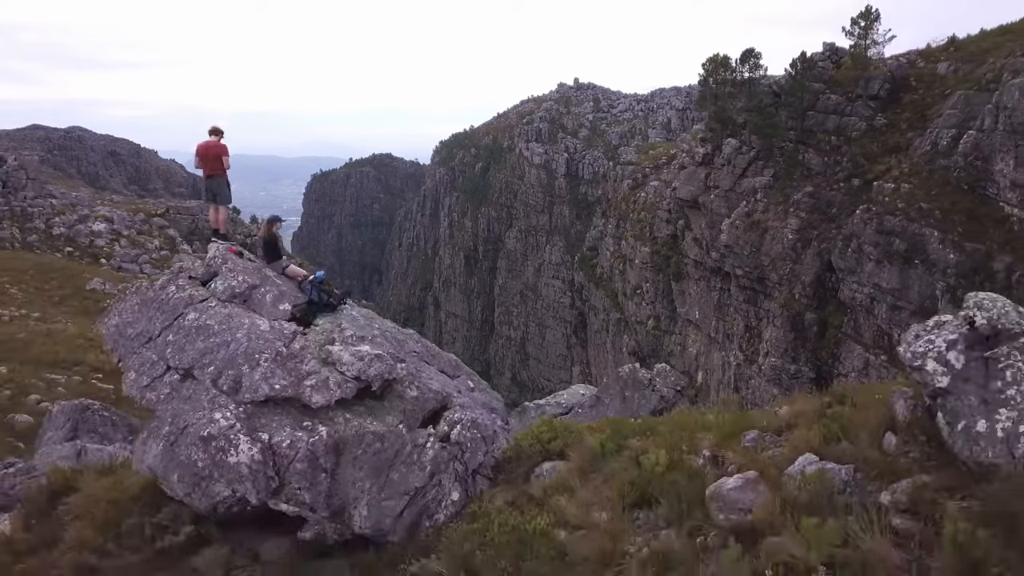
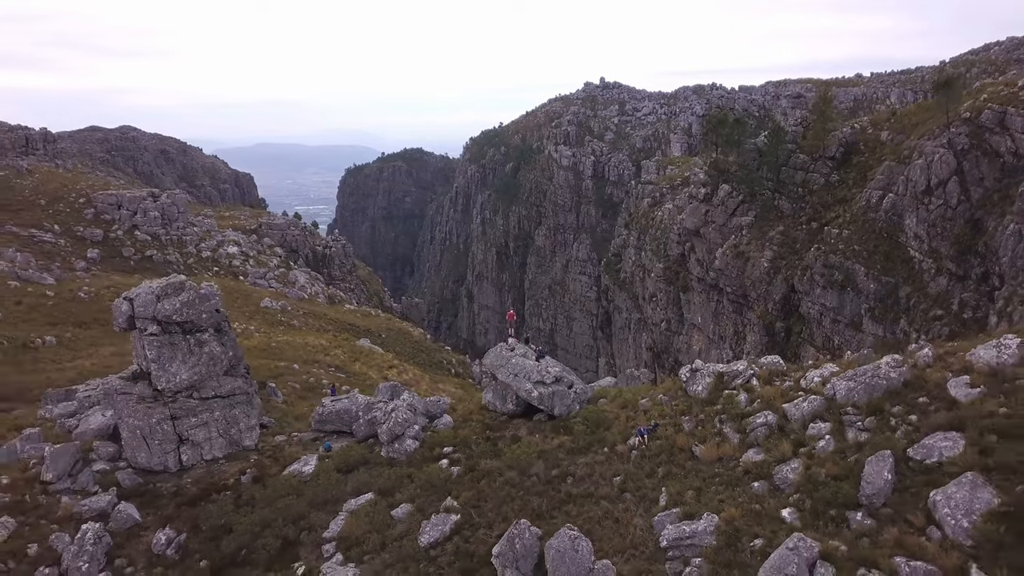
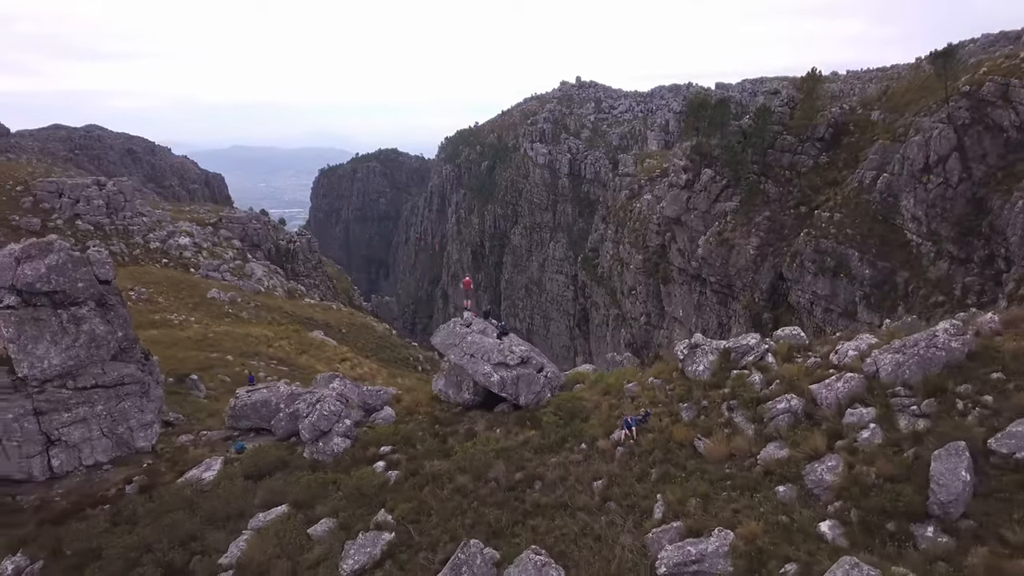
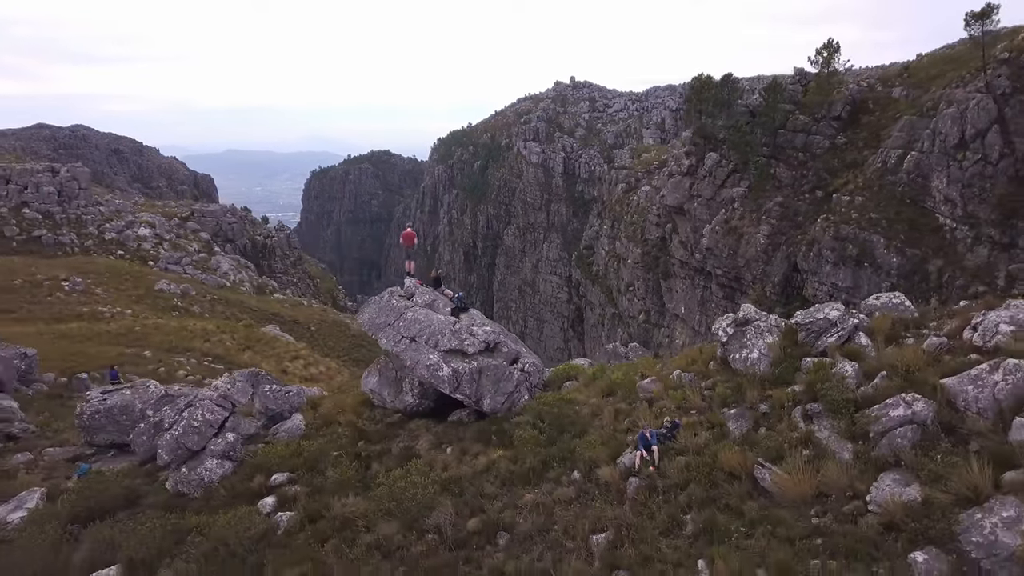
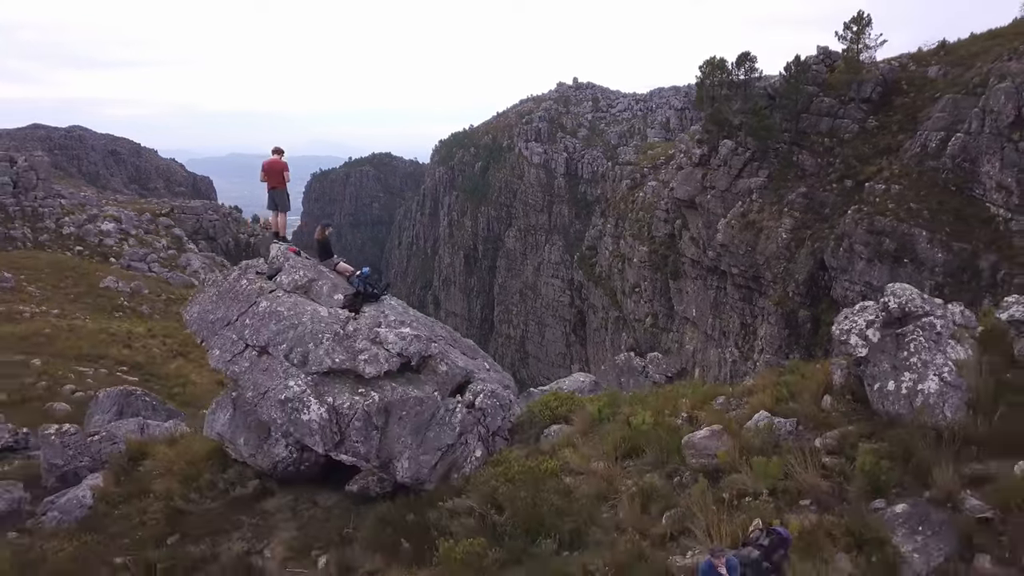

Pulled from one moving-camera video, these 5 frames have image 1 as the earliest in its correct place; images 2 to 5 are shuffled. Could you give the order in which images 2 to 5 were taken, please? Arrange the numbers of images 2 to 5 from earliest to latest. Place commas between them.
5, 4, 3, 2
